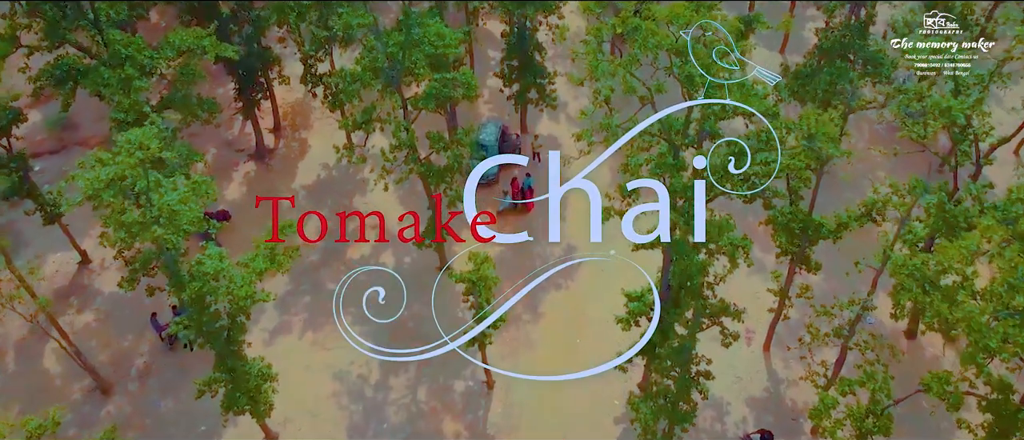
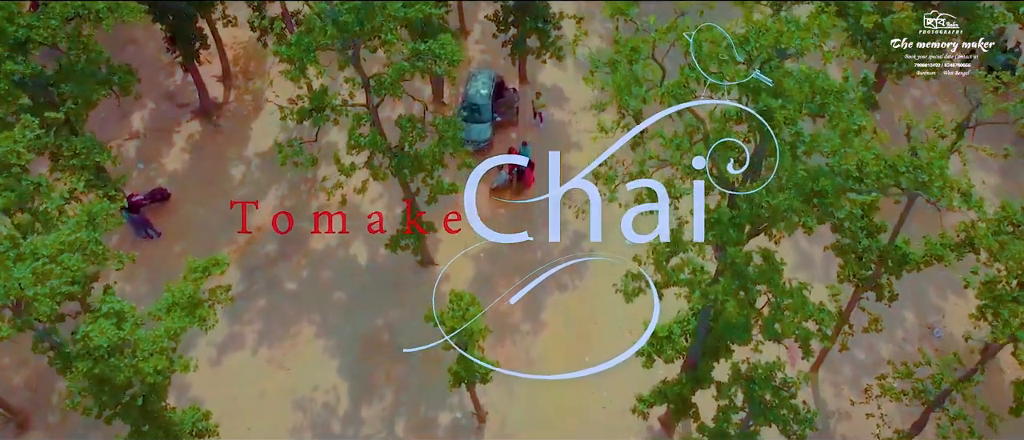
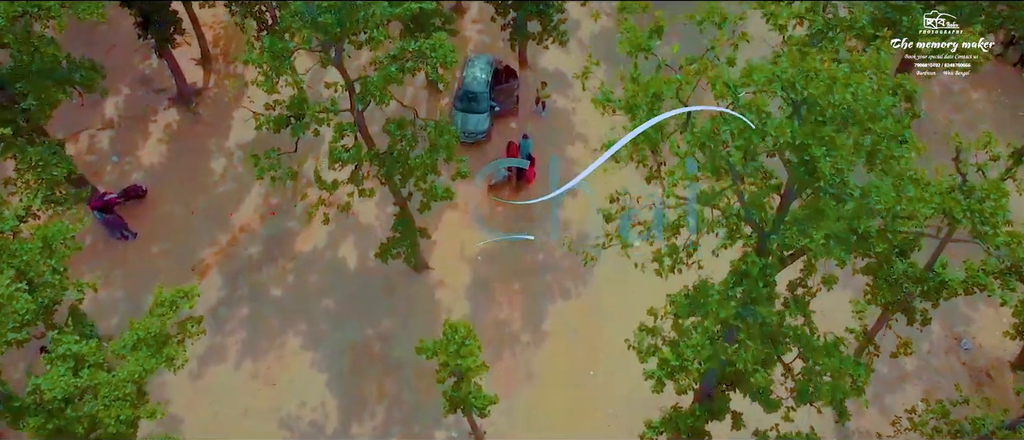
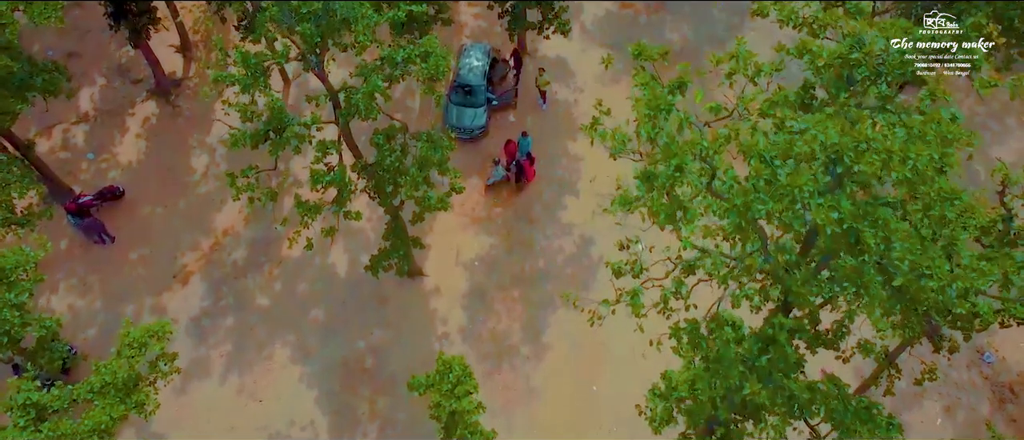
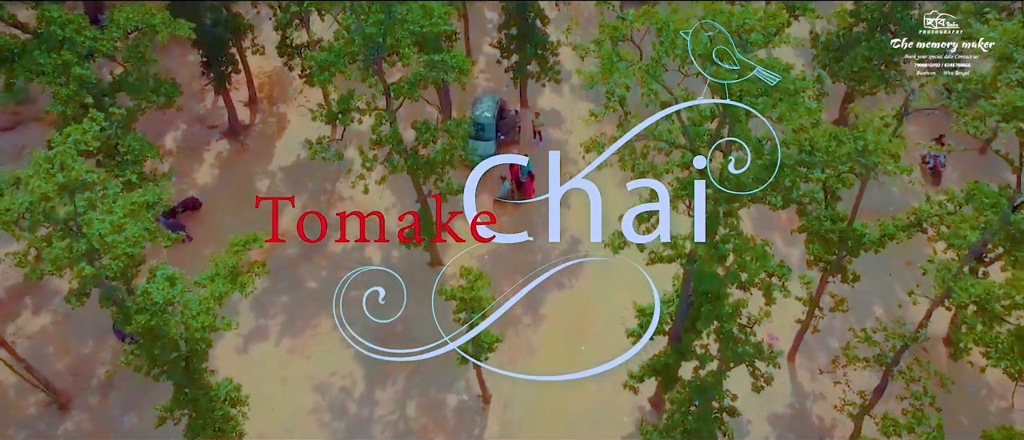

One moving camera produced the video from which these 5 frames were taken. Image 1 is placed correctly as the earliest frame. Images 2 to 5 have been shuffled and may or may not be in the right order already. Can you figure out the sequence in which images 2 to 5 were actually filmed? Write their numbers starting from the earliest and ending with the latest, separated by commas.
5, 2, 3, 4
